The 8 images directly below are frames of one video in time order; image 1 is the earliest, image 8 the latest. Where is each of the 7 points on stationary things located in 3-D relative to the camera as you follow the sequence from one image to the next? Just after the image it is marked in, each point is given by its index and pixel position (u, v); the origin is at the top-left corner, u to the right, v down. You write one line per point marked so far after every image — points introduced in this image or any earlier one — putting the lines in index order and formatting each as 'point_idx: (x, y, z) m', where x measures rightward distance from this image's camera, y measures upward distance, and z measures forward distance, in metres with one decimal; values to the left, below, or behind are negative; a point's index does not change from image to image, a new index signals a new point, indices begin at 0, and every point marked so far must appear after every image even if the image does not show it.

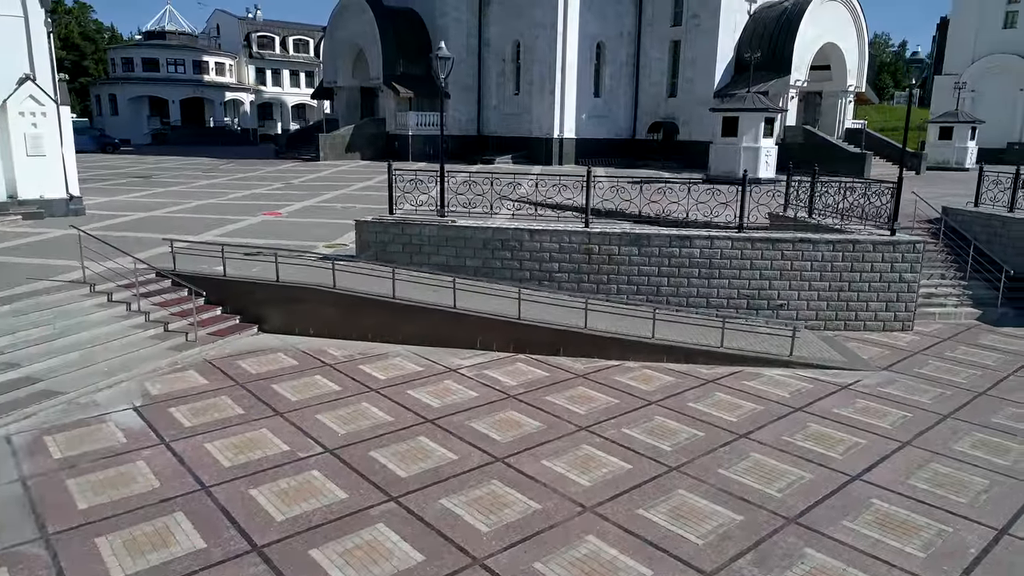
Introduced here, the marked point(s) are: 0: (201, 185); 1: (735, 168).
0: (-8.4, +2.8, +19.3) m
1: (+6.3, +3.3, +20.0) m
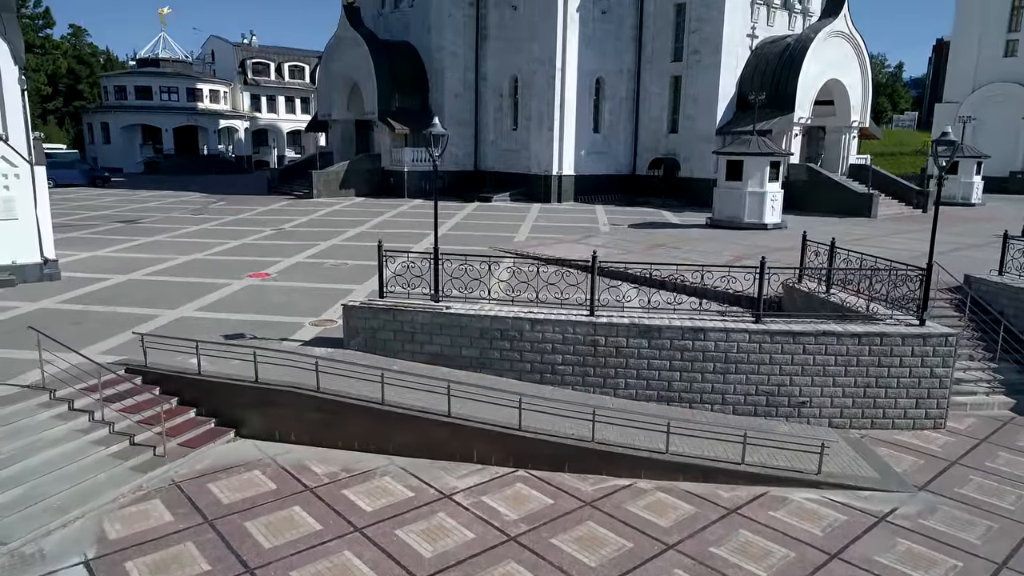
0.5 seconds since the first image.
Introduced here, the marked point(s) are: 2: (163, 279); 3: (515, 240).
0: (-8.4, +1.5, +18.7) m
1: (+6.2, +2.0, +19.4) m
2: (-6.3, +0.2, +12.9) m
3: (0.0, +1.2, +18.0) m
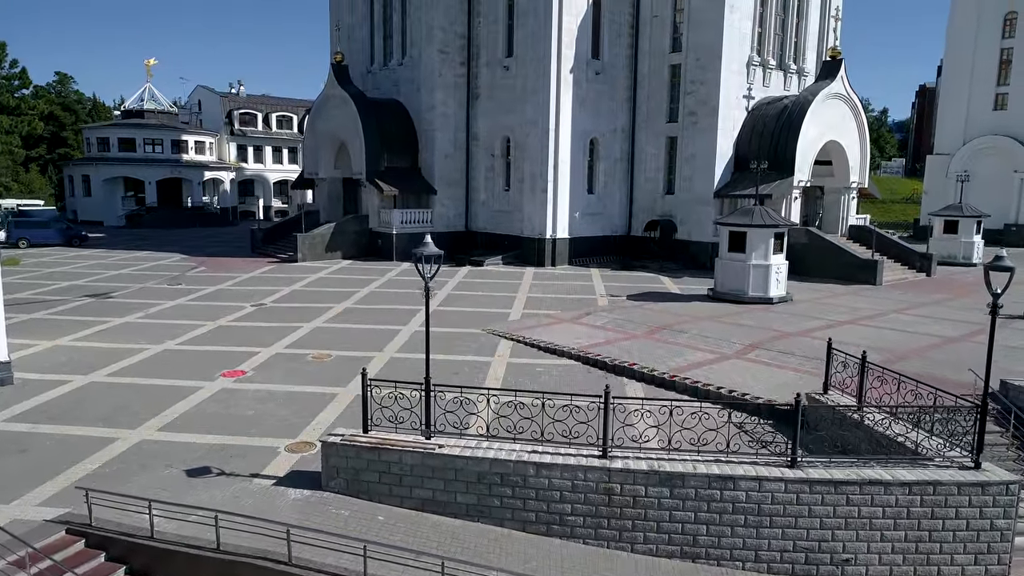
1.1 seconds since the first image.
0: (-8.6, -0.5, +17.6) m
1: (+6.0, 0.0, +18.6) m
2: (-6.4, -1.5, +11.8) m
3: (-0.1, -0.7, +17.0) m
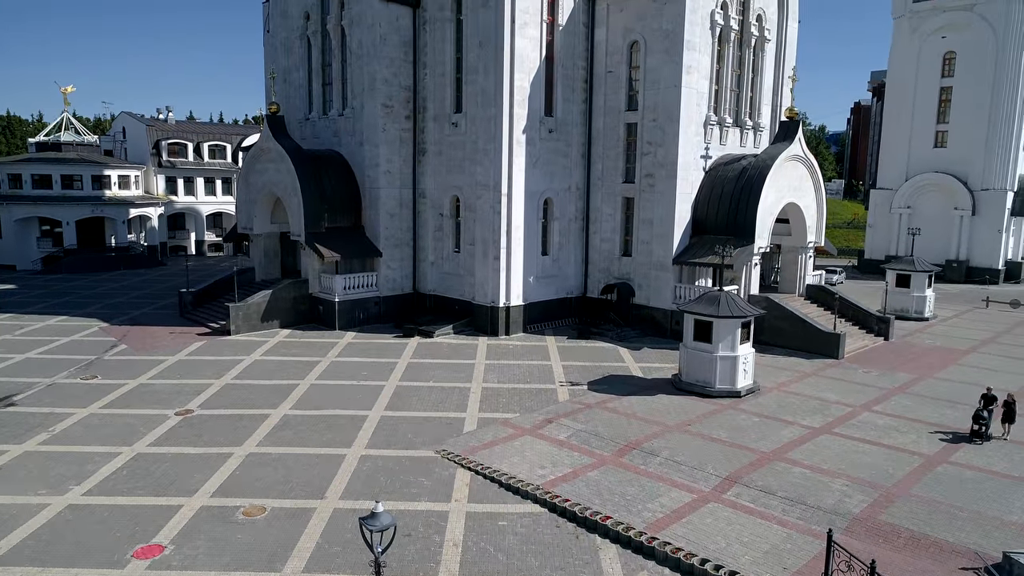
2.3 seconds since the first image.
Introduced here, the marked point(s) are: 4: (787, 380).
0: (-9.6, -3.0, +15.6) m
1: (+4.9, -2.3, +17.6) m
2: (-6.9, -4.0, +10.0) m
3: (-1.1, -3.1, +15.7) m
4: (+7.4, -2.5, +19.1) m
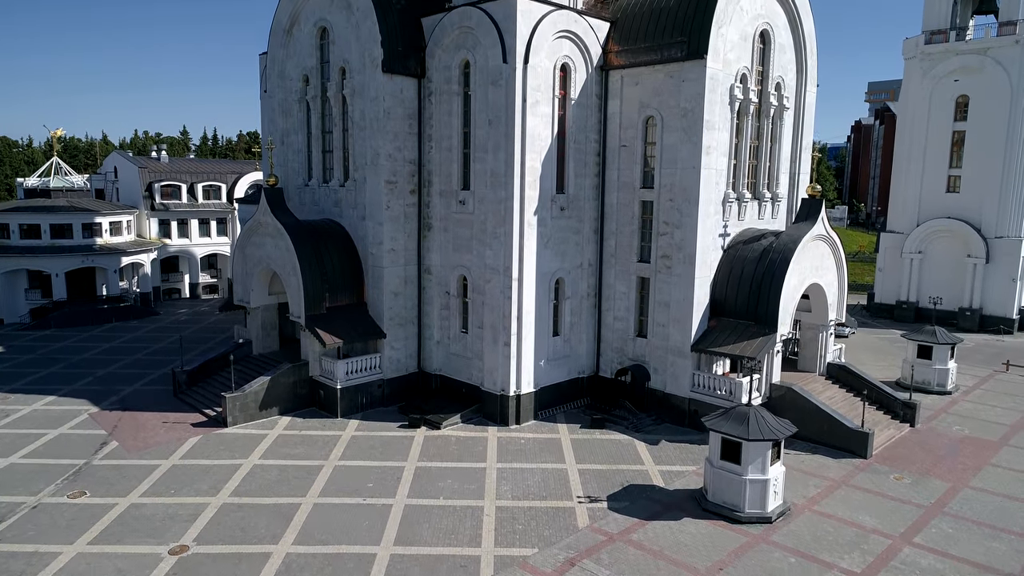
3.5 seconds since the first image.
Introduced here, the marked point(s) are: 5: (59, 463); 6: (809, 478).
0: (-9.2, -5.8, +14.4) m
1: (+5.3, -5.0, +16.6) m
2: (-6.5, -6.7, +8.9) m
3: (-0.7, -5.8, +14.6) m
4: (+7.7, -5.2, +18.1) m
5: (-12.6, -4.8, +19.8) m
6: (+7.9, -5.1, +18.9) m
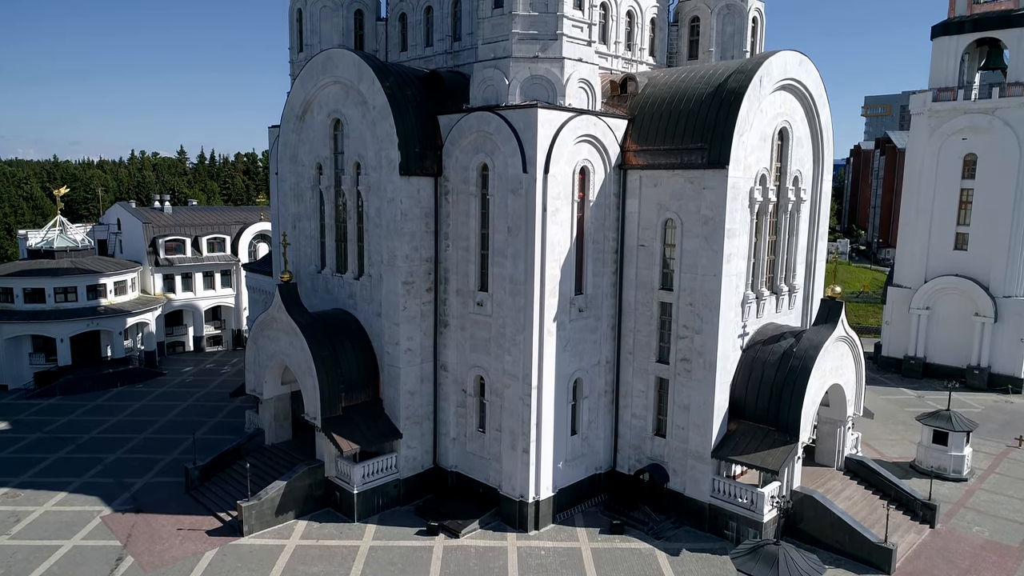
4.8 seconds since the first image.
0: (-8.5, -9.1, +14.2) m
1: (+6.0, -8.3, +16.5) m
2: (-5.8, -10.0, +8.6) m
3: (0.0, -9.1, +14.4) m
4: (+8.4, -8.5, +17.9) m
5: (-12.0, -8.1, +19.5) m
6: (+8.5, -8.3, +18.8) m
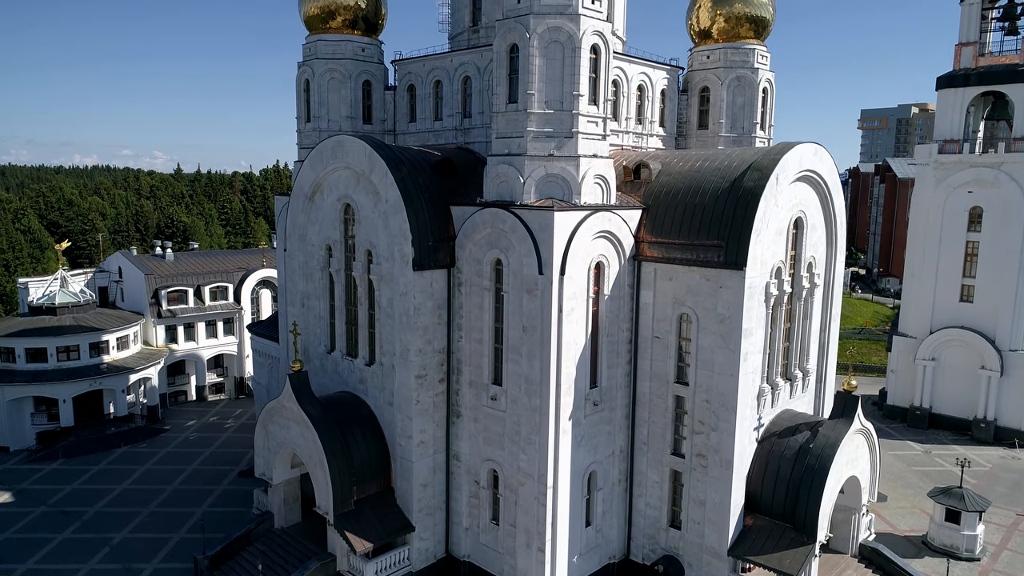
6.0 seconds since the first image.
0: (-8.0, -12.1, +13.9) m
1: (+6.5, -11.3, +16.3) m
2: (-5.2, -13.0, +8.3) m
3: (+0.5, -12.1, +14.2) m
4: (+8.9, -11.5, +17.8) m
5: (-11.5, -11.1, +19.2) m
6: (+9.0, -11.3, +18.6) m
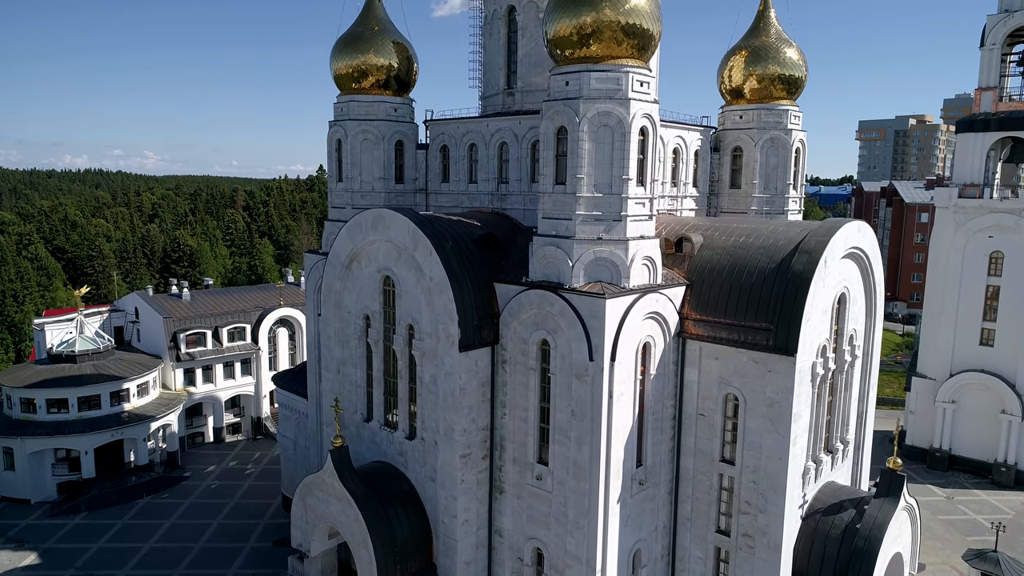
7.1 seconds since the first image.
0: (-6.4, -14.6, +13.7) m
1: (+8.0, -13.8, +16.2) m
2: (-3.6, -15.5, +8.2) m
3: (+2.0, -14.6, +14.1) m
4: (+10.4, -14.0, +17.8) m
5: (-10.0, -13.6, +18.9) m
6: (+10.5, -13.8, +18.6) m
